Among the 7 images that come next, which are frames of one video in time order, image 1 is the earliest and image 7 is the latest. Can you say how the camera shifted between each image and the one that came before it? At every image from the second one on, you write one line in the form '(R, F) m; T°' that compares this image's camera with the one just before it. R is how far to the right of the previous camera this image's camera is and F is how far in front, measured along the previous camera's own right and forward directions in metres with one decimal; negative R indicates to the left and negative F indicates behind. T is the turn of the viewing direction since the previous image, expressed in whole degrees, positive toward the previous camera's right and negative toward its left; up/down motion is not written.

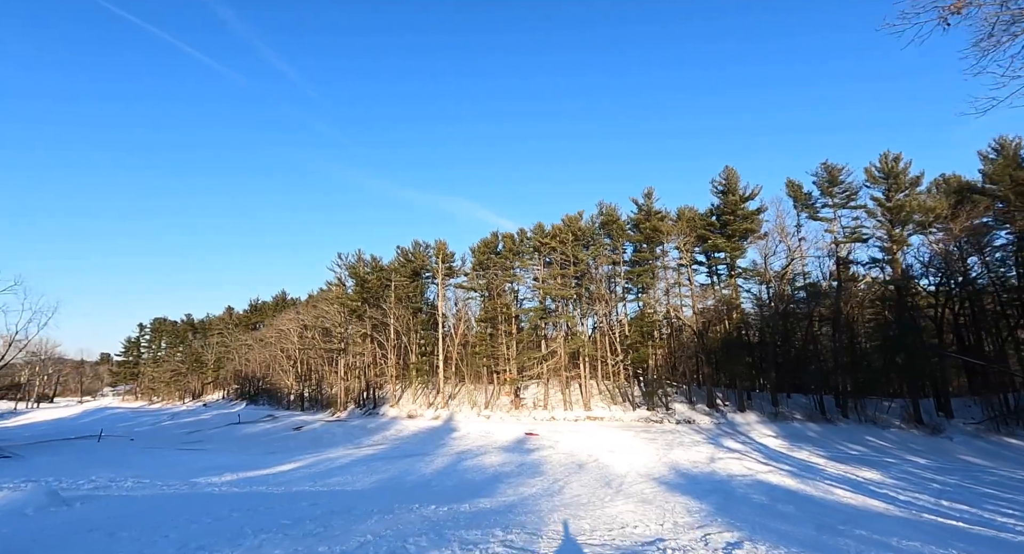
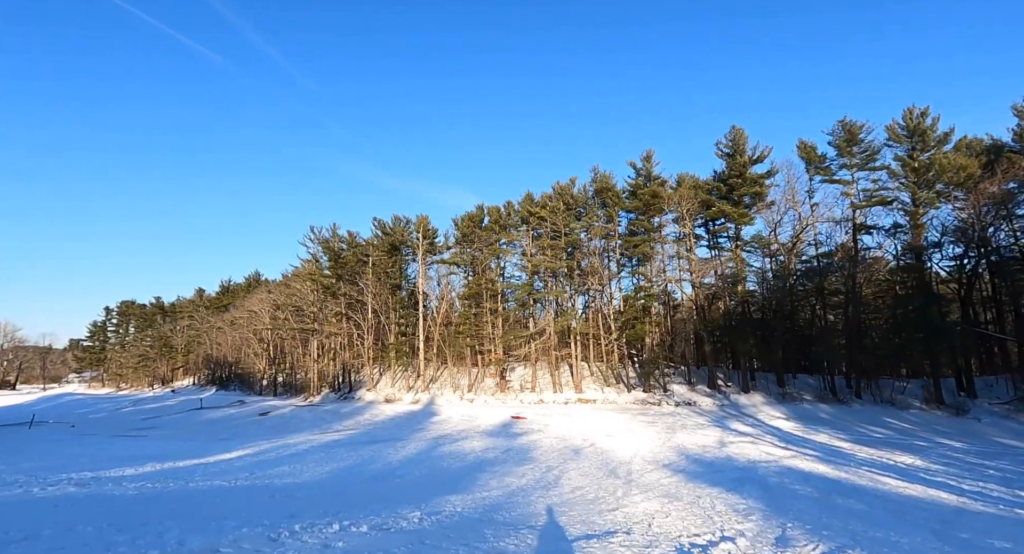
(+0.1, +2.8) m; +1°
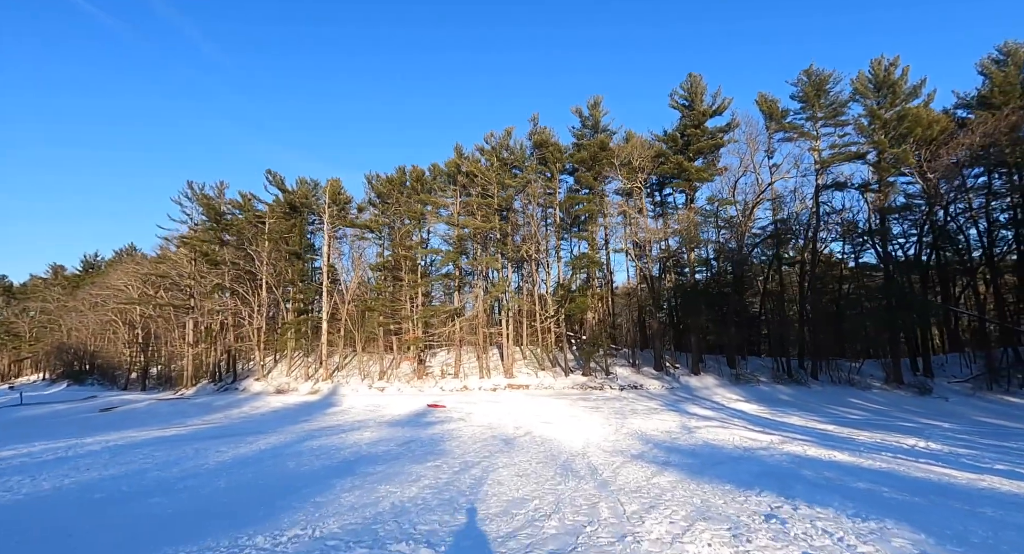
(+0.5, +4.8) m; +7°
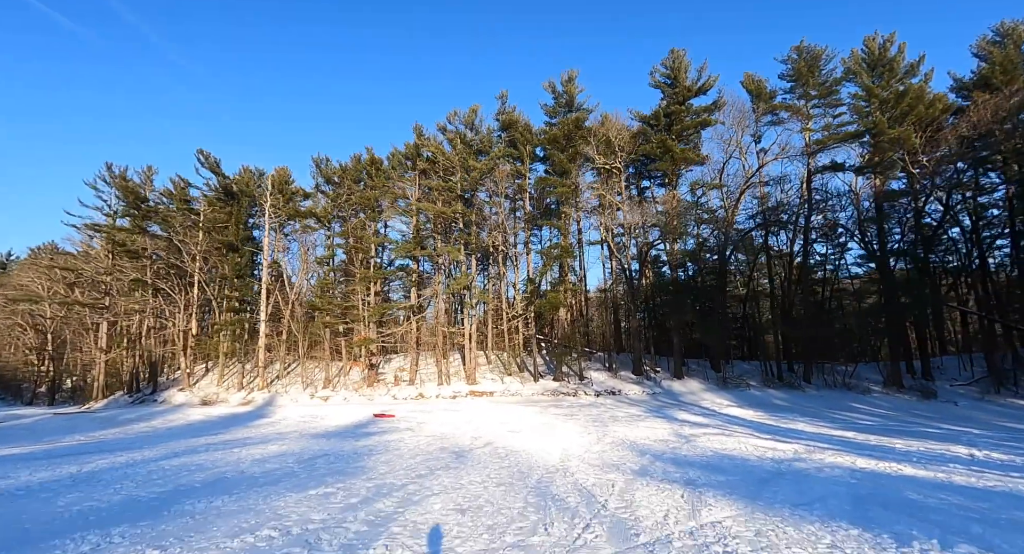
(+0.2, +3.0) m; +3°
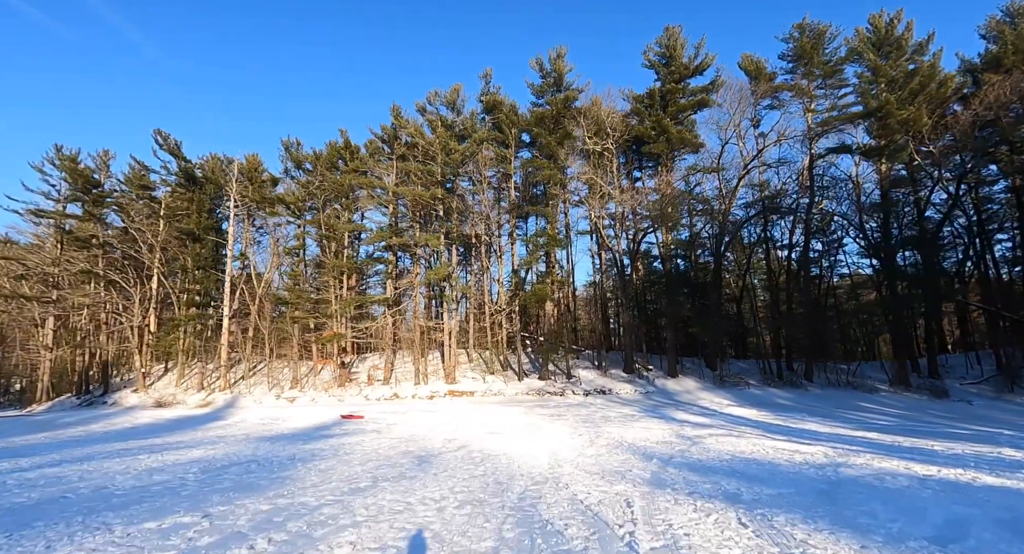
(+0.1, +1.7) m; +1°
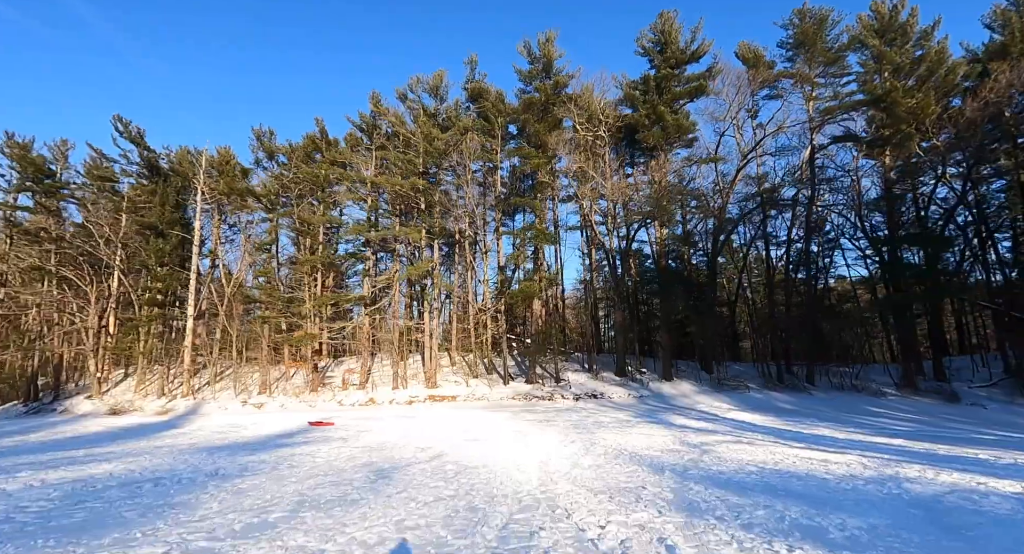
(0.0, +1.4) m; +1°
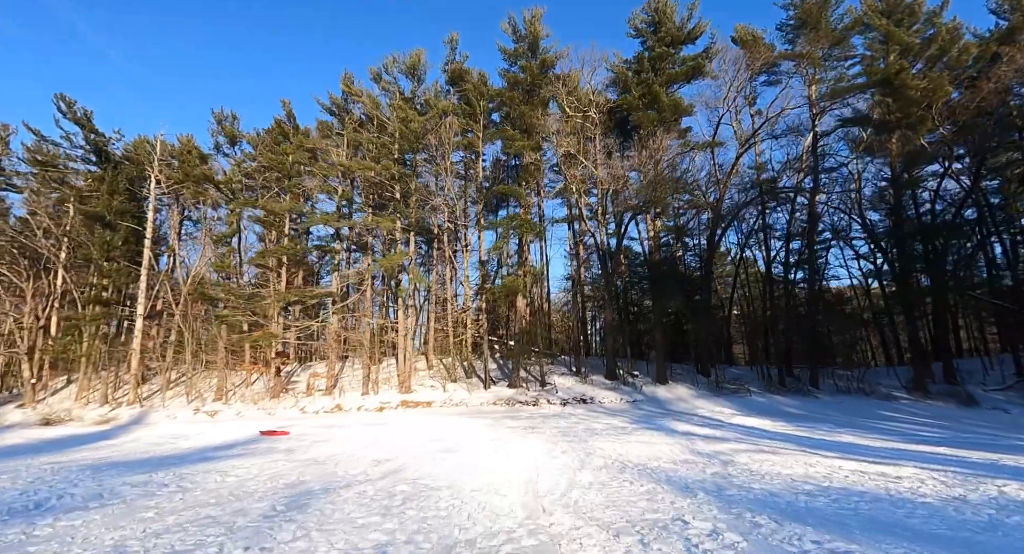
(+0.1, +1.8) m; +2°
